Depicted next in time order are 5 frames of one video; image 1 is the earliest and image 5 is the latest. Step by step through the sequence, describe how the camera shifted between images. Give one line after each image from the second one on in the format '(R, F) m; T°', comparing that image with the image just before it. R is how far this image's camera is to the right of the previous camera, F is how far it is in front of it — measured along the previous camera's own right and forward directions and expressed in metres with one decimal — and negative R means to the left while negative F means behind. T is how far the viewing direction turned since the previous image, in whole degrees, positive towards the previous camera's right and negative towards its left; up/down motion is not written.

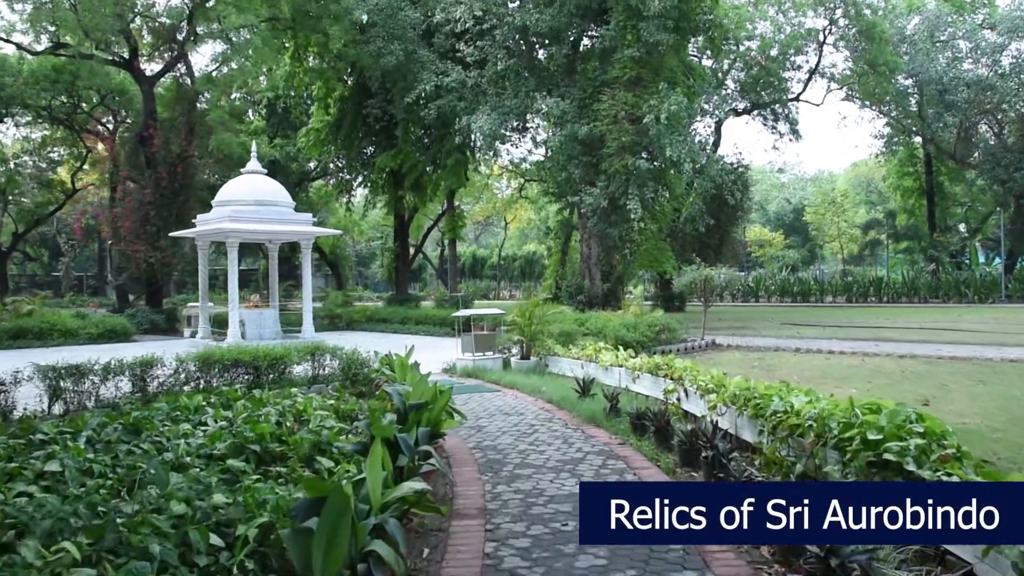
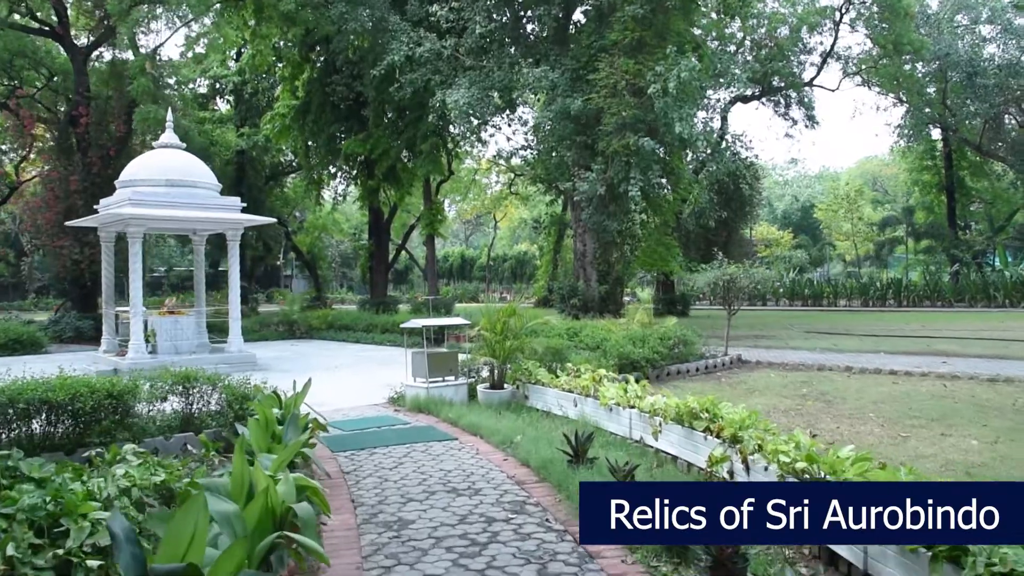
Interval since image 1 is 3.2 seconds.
(+0.2, +2.4) m; 0°
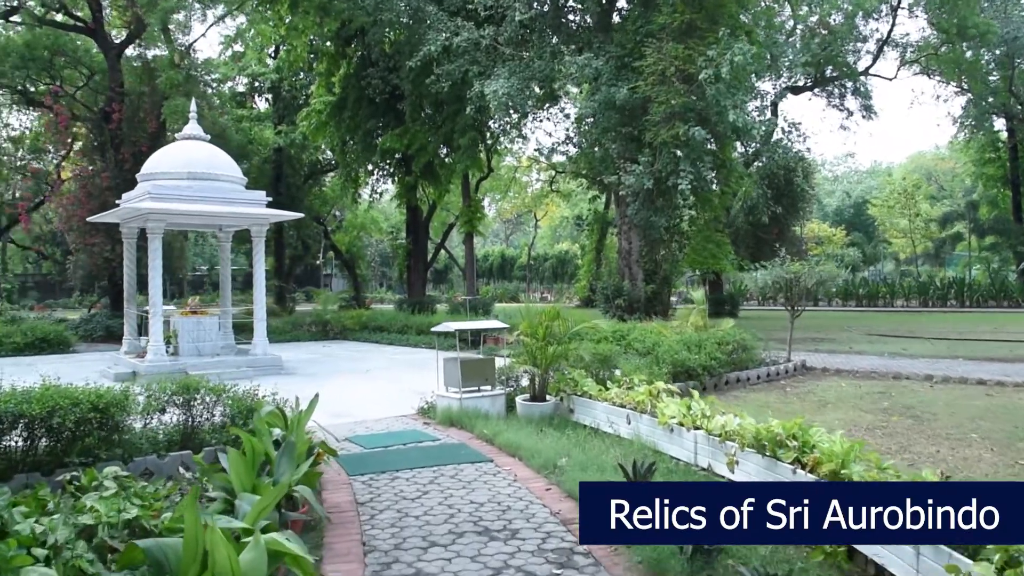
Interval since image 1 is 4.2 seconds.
(0.0, +0.7) m; -3°
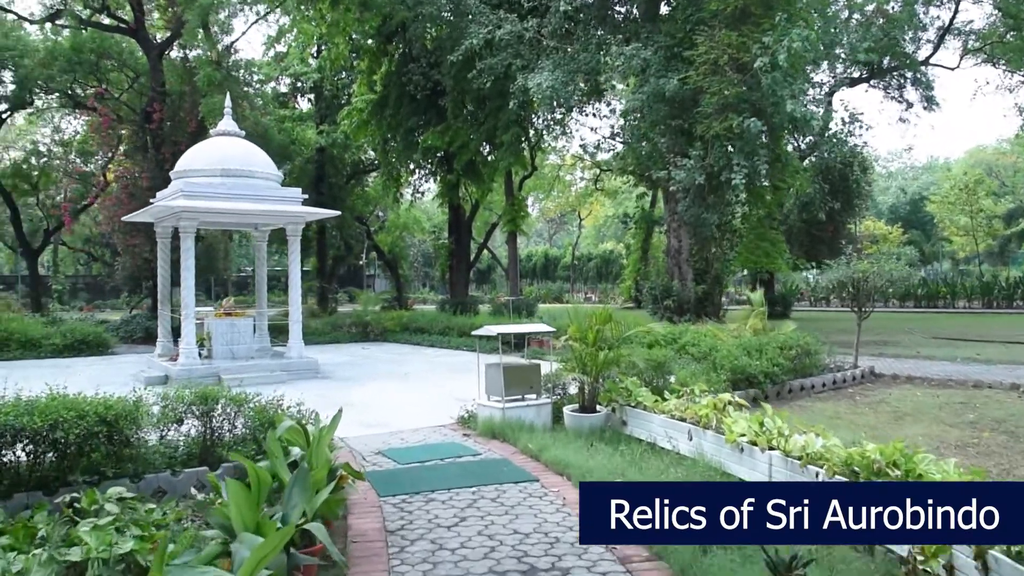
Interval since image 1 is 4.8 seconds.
(0.0, +0.5) m; -3°
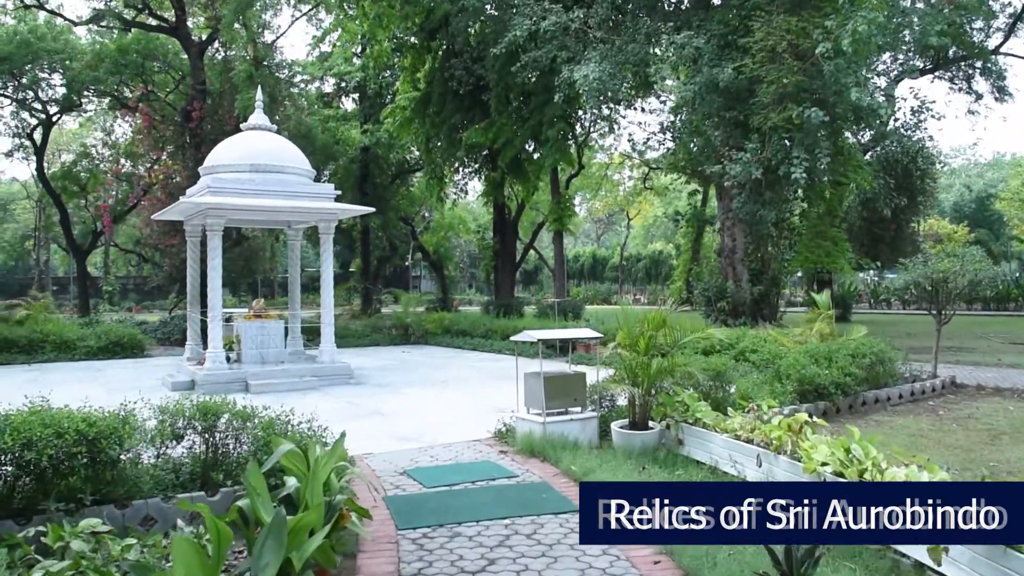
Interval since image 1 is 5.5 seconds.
(0.0, +0.6) m; -3°
